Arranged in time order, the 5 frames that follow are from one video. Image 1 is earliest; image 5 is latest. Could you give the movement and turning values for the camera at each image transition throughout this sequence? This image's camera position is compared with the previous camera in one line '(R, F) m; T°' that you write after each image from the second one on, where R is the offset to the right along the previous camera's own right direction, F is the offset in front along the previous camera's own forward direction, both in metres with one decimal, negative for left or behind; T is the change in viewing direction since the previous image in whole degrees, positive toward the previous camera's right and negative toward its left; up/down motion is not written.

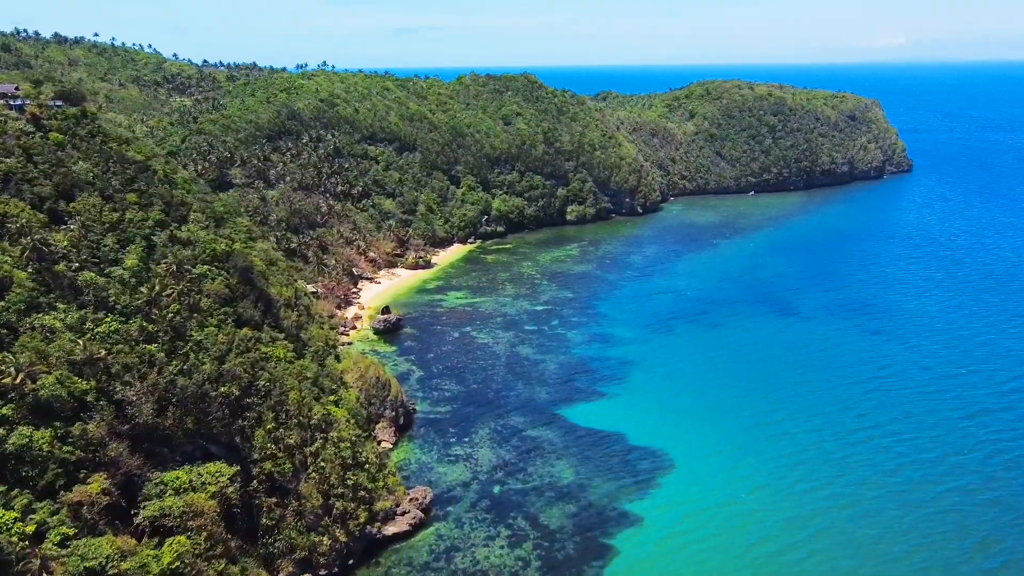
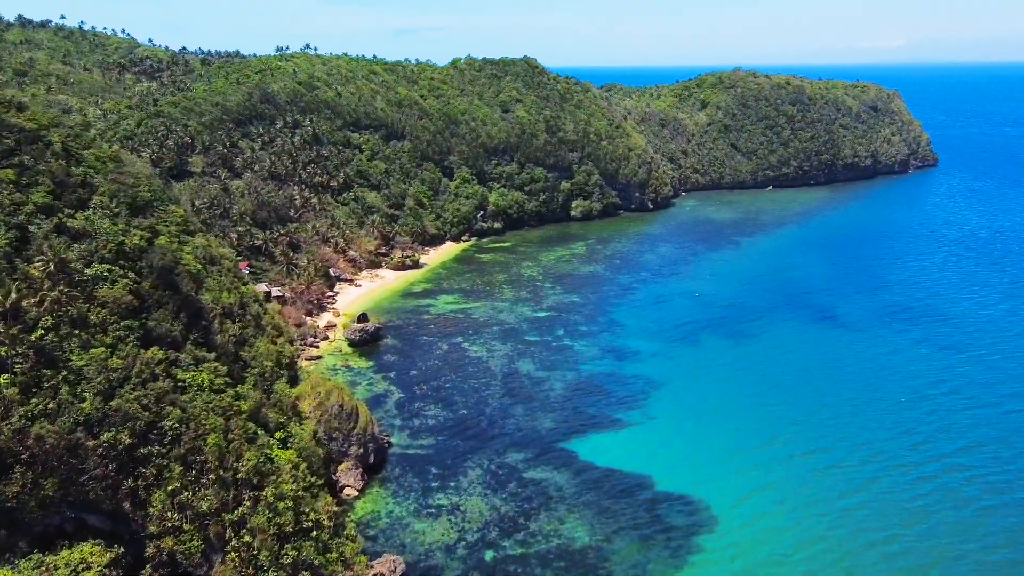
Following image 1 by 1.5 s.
(+0.1, +10.0) m; 0°
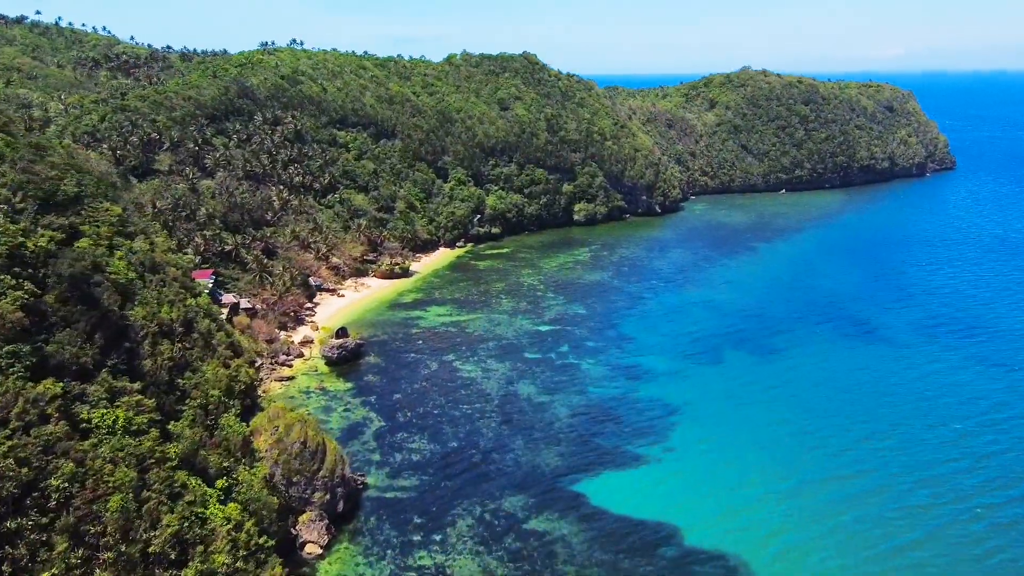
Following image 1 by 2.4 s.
(+0.1, +6.7) m; 0°
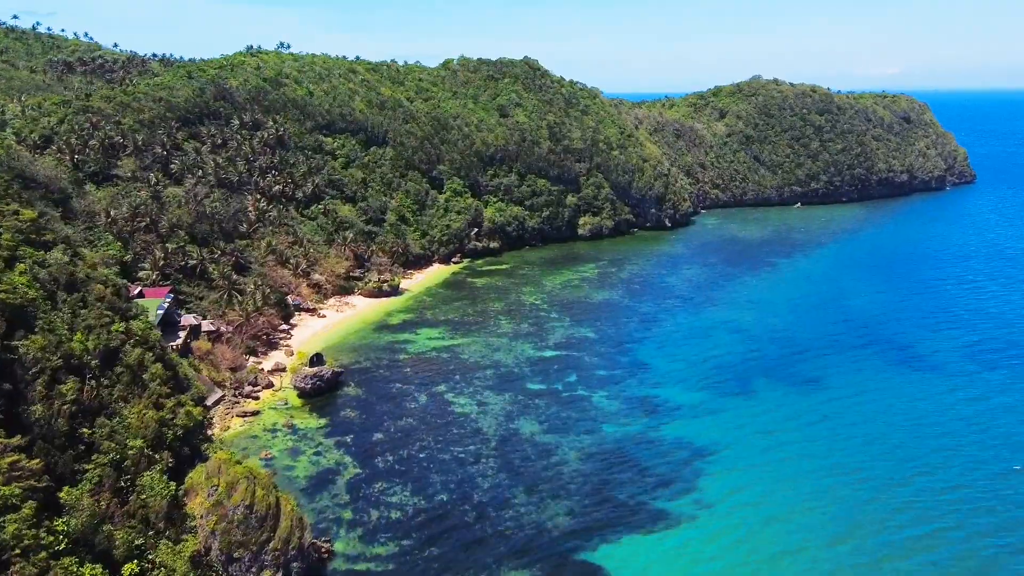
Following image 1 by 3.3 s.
(-0.1, +6.7) m; 0°
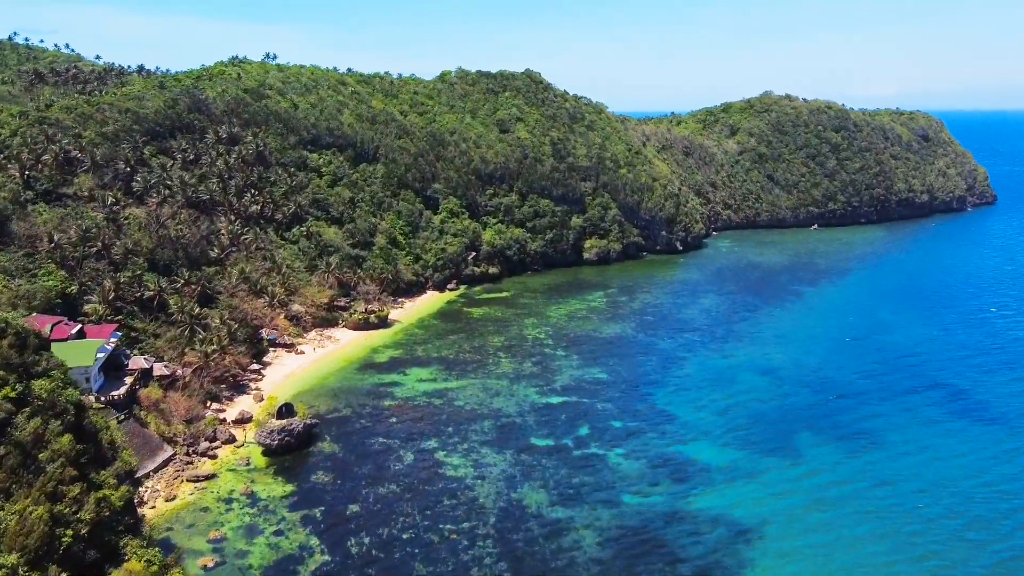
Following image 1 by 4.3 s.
(-0.2, +6.4) m; 0°
